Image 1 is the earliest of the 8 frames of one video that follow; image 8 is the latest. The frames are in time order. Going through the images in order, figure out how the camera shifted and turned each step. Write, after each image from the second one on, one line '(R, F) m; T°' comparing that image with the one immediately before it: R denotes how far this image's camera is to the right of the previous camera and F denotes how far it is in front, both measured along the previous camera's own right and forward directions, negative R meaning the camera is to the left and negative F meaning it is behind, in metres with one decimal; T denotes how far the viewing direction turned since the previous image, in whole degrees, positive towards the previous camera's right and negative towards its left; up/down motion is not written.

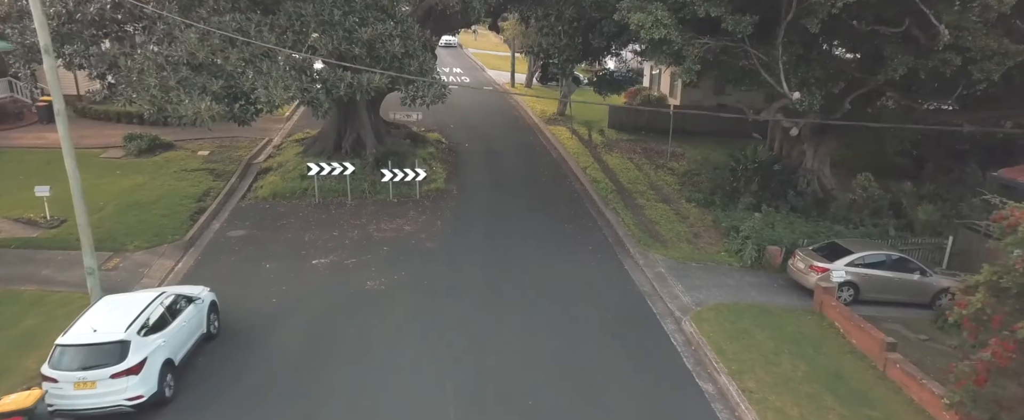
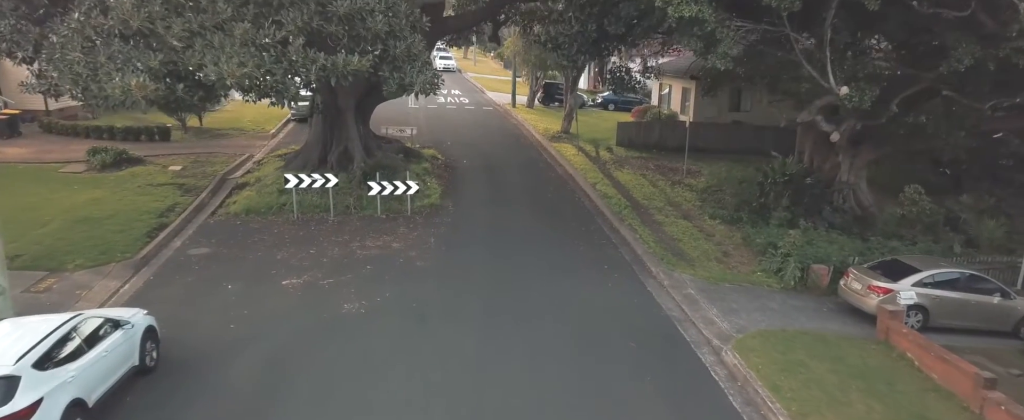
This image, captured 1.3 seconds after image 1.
(-0.1, +1.9) m; 0°
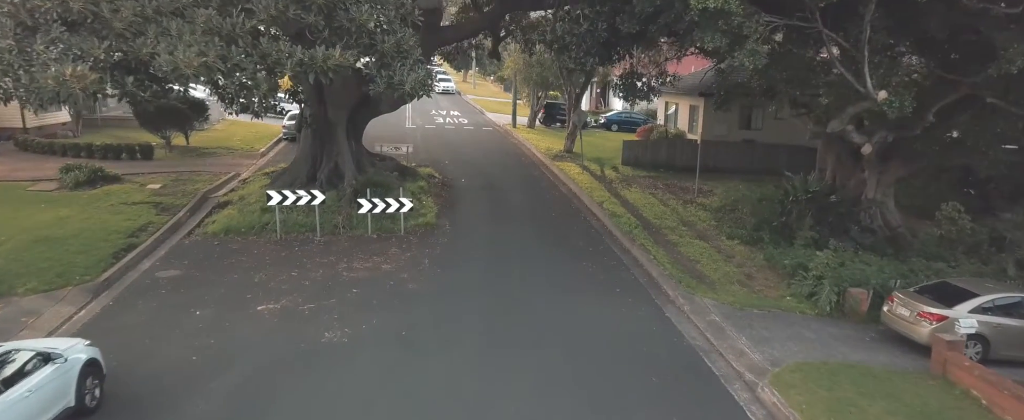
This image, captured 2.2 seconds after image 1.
(0.0, +1.2) m; 0°
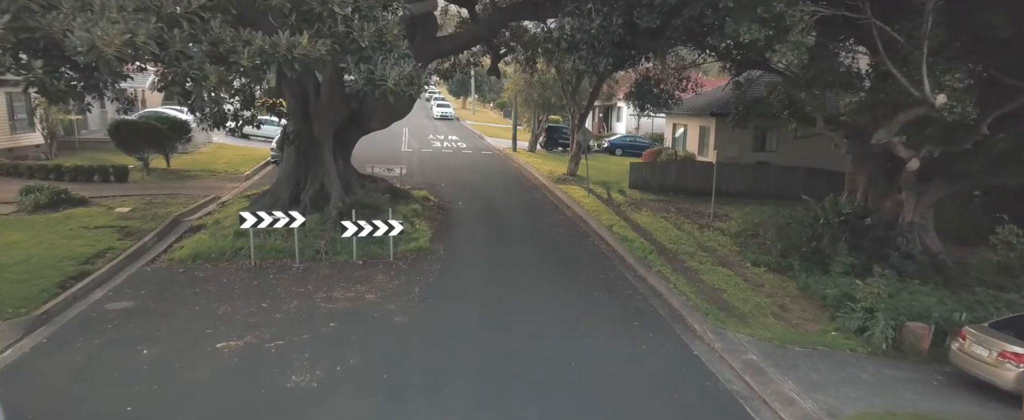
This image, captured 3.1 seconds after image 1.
(0.0, +1.4) m; 0°
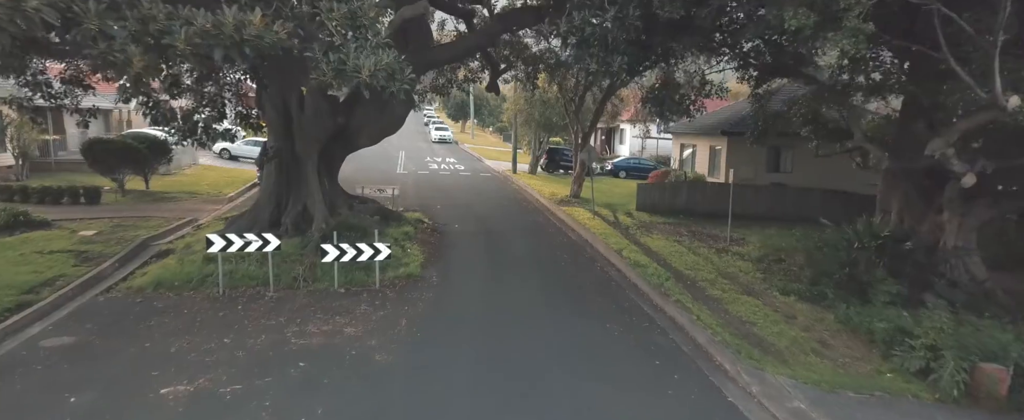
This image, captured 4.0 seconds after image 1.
(0.0, +1.3) m; 0°
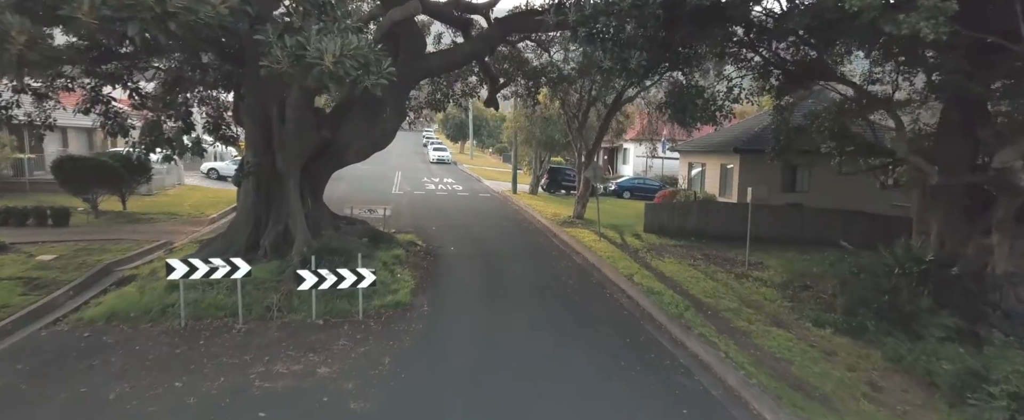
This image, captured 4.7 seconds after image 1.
(0.0, +1.2) m; 0°
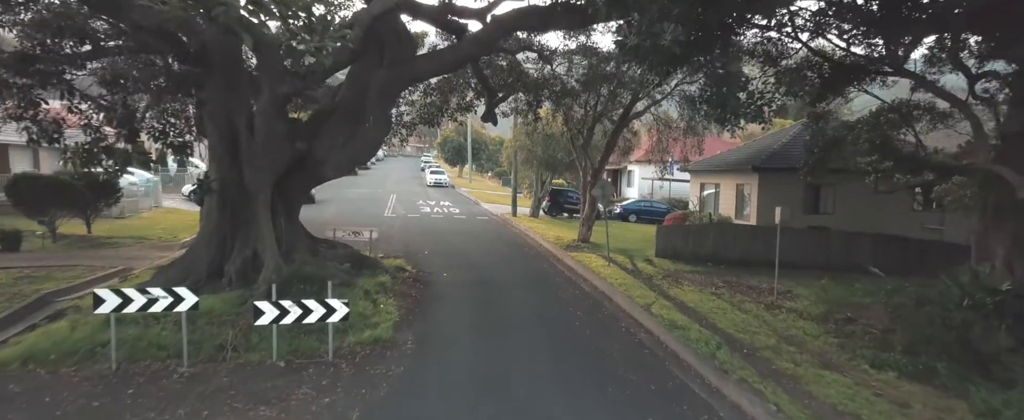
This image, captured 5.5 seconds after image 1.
(0.0, +1.6) m; 0°
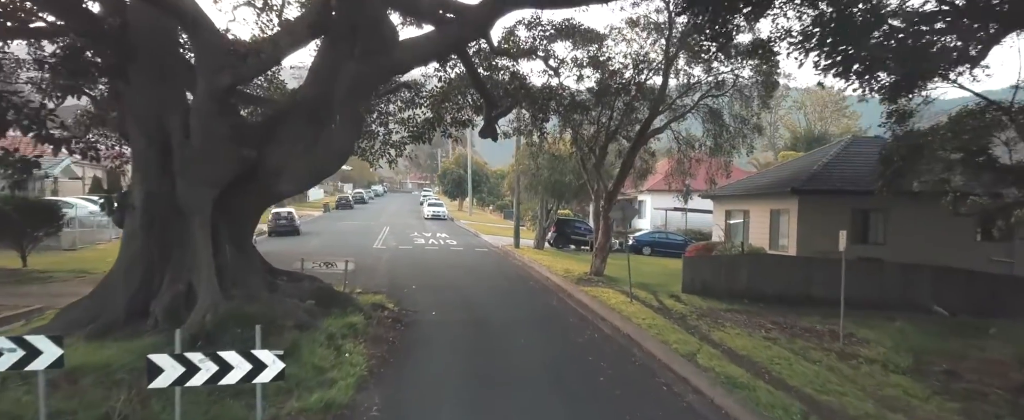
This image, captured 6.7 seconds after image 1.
(0.0, +2.4) m; 0°
